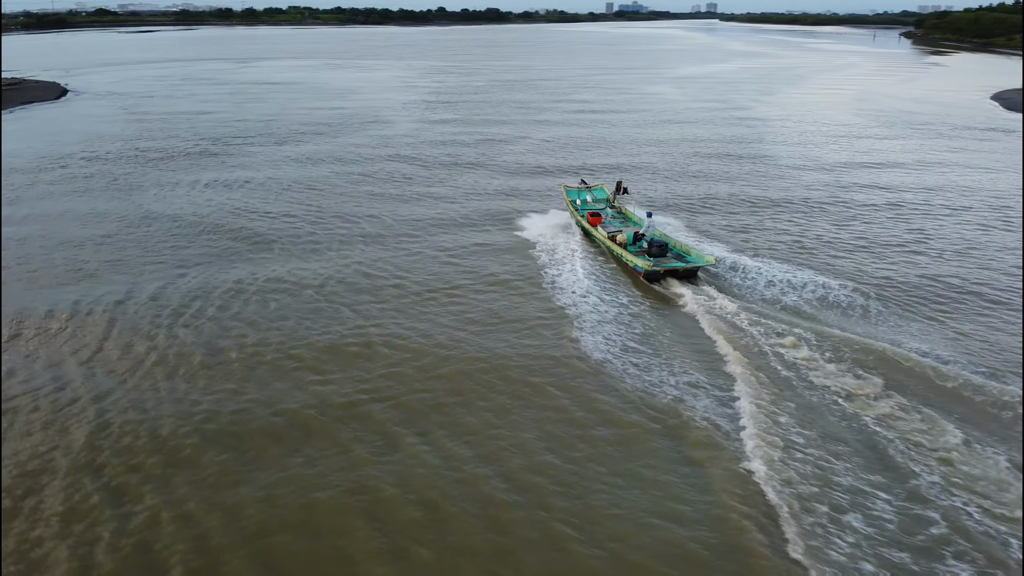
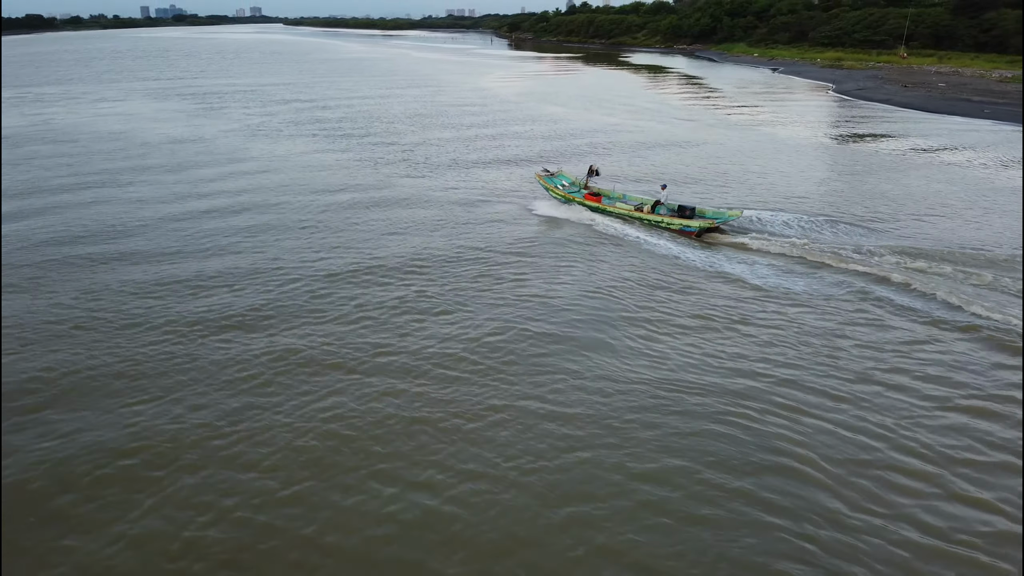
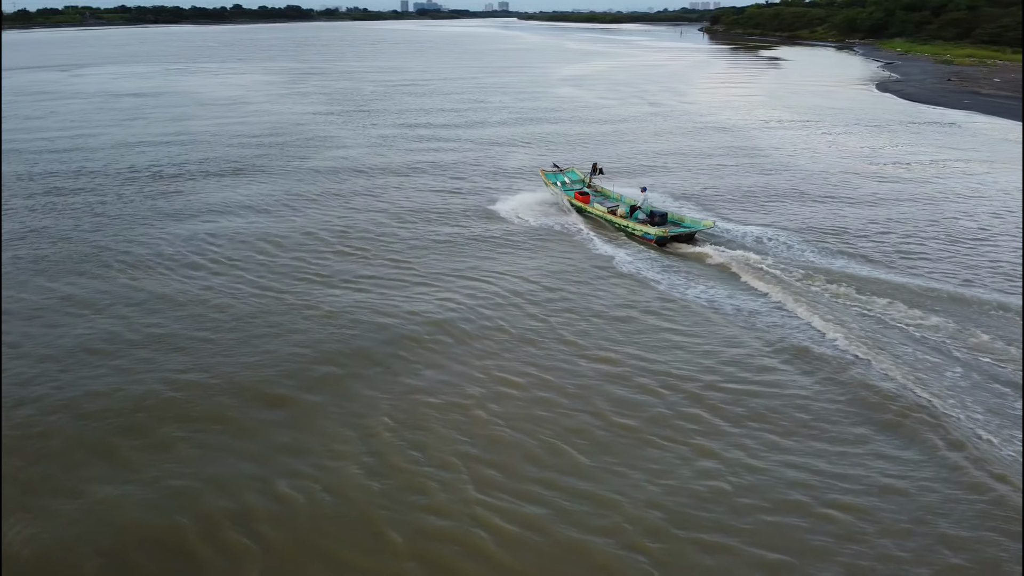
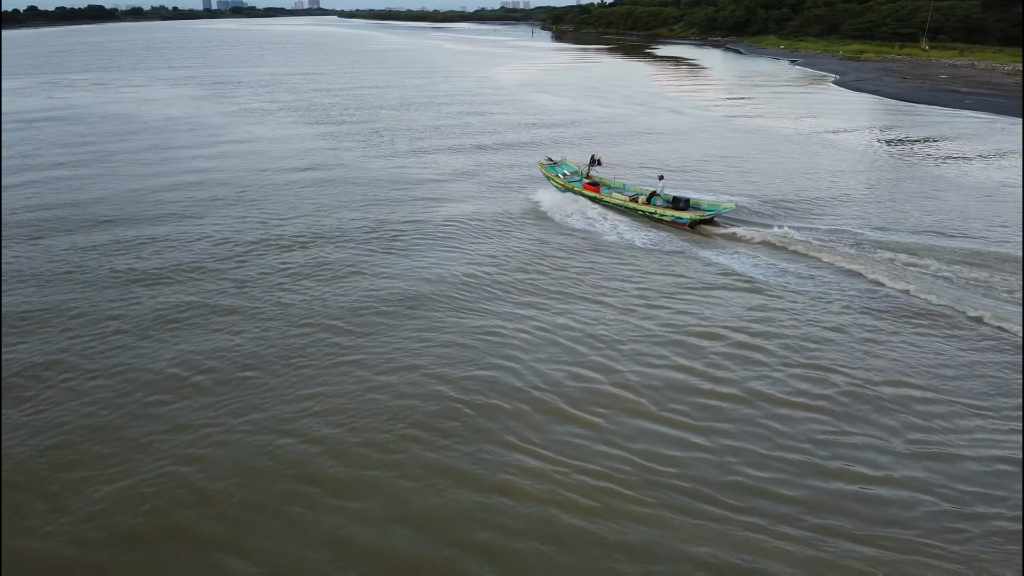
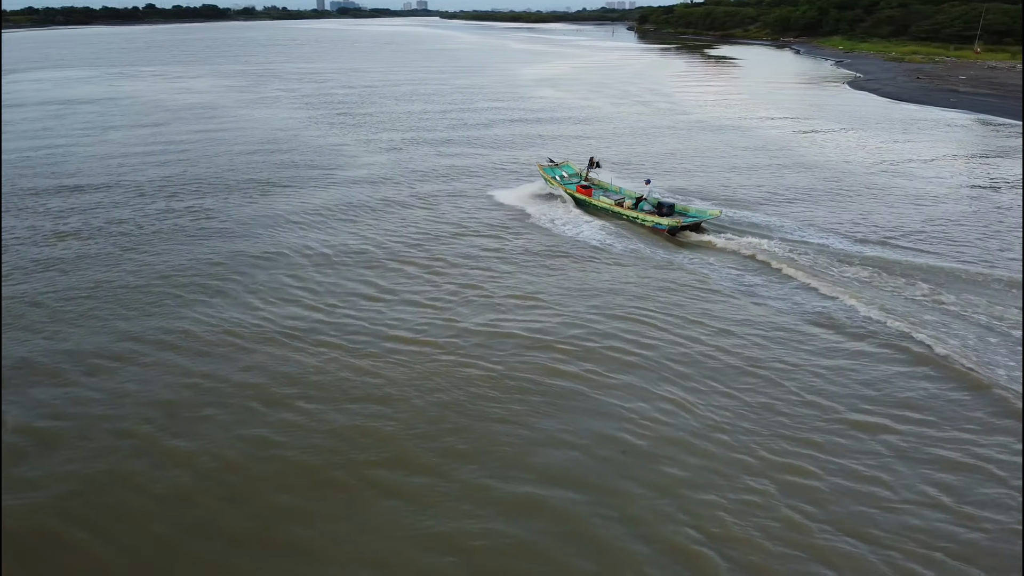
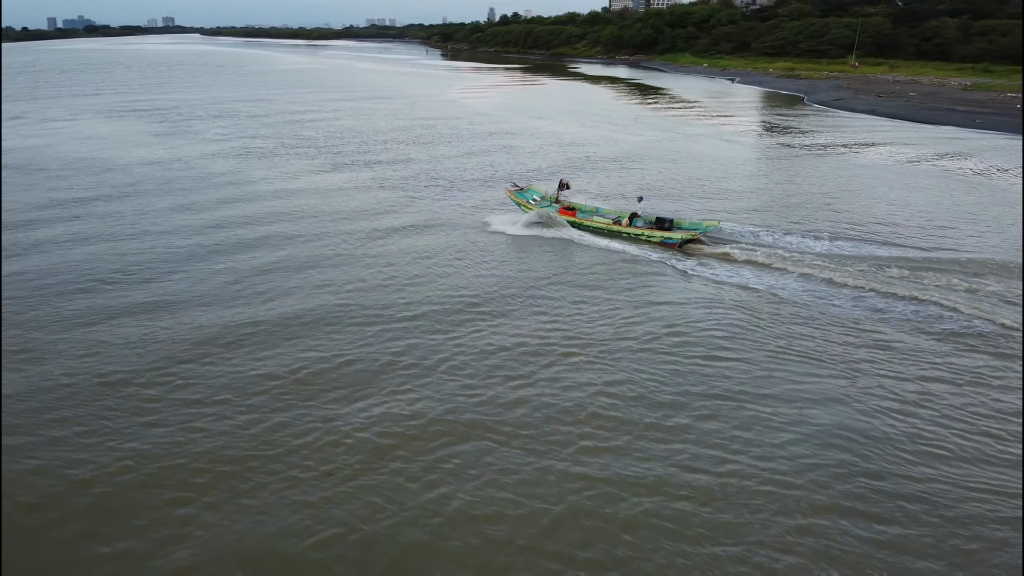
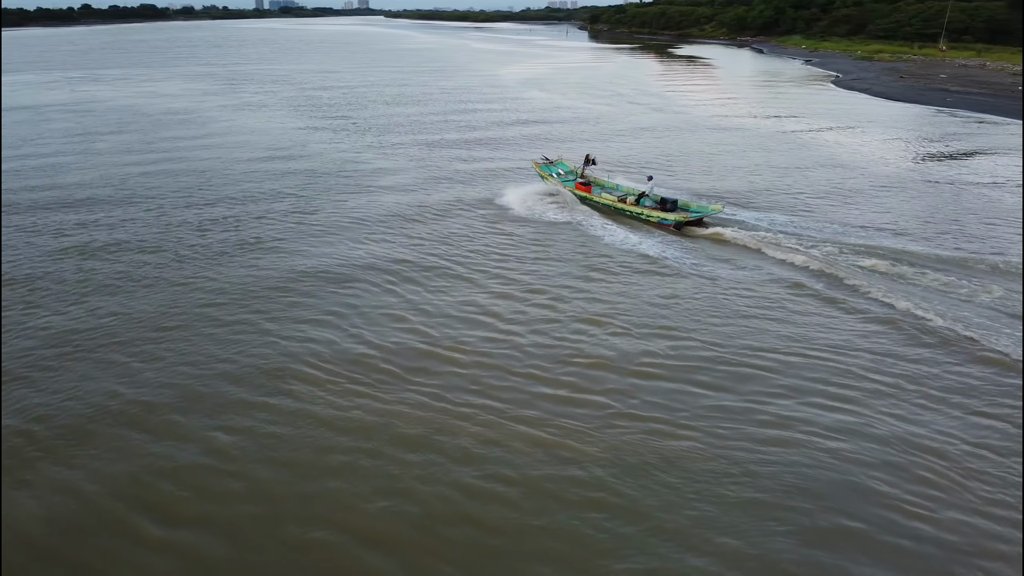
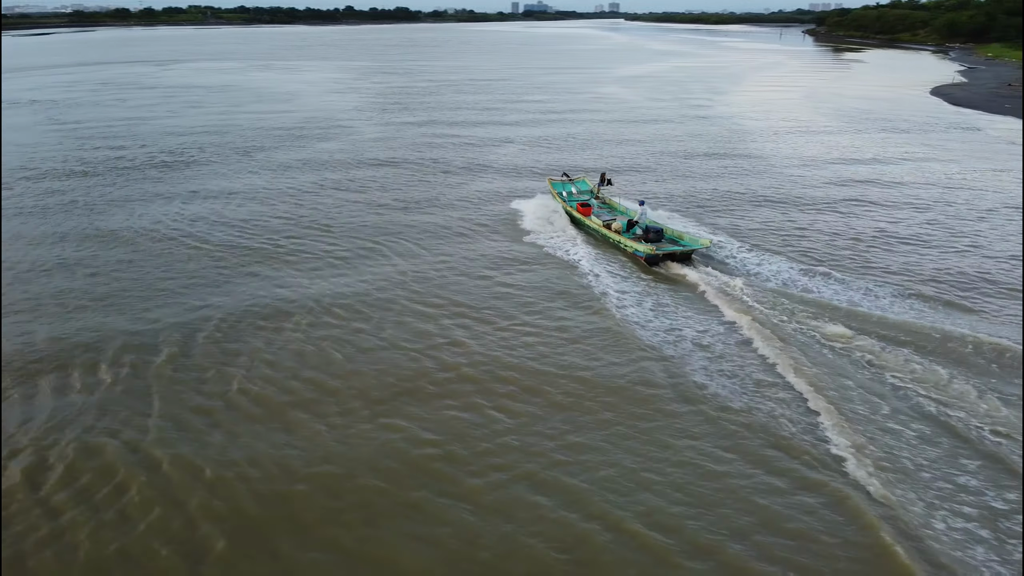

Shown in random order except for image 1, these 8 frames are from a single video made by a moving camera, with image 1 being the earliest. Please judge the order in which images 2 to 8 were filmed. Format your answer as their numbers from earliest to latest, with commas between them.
8, 3, 5, 7, 4, 2, 6
